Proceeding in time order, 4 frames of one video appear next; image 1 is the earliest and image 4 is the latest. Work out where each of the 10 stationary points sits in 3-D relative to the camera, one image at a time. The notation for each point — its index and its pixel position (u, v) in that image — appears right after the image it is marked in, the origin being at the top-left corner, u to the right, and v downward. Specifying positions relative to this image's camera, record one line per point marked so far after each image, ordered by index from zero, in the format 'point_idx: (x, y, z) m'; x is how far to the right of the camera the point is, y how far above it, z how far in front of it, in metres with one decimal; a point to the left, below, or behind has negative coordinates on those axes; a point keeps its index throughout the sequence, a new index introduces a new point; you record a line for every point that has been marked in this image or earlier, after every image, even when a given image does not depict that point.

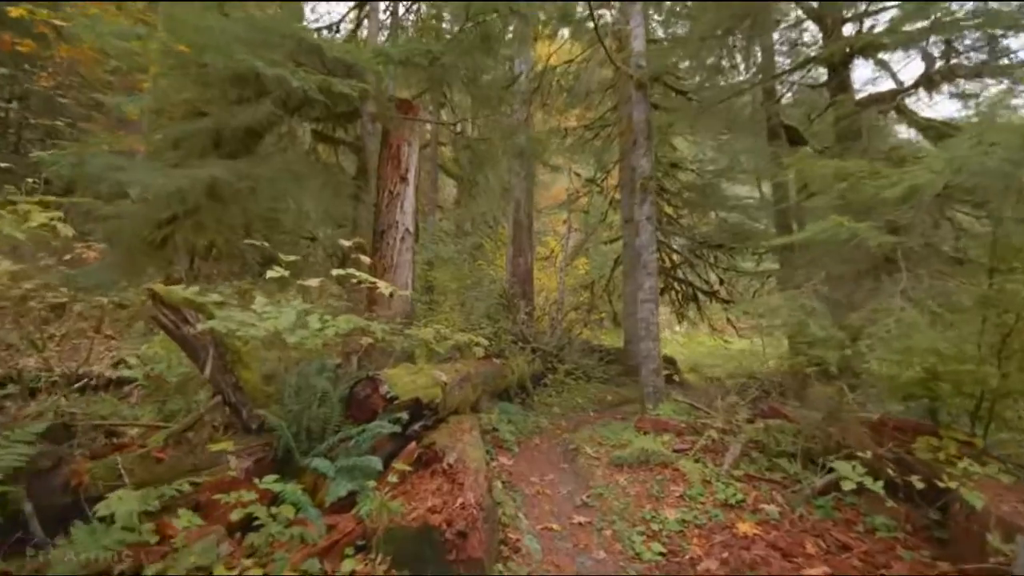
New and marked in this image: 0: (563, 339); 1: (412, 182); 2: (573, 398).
0: (+1.7, -1.7, +16.0) m
1: (-2.2, +2.3, +10.6) m
2: (+1.5, -2.8, +12.5) m
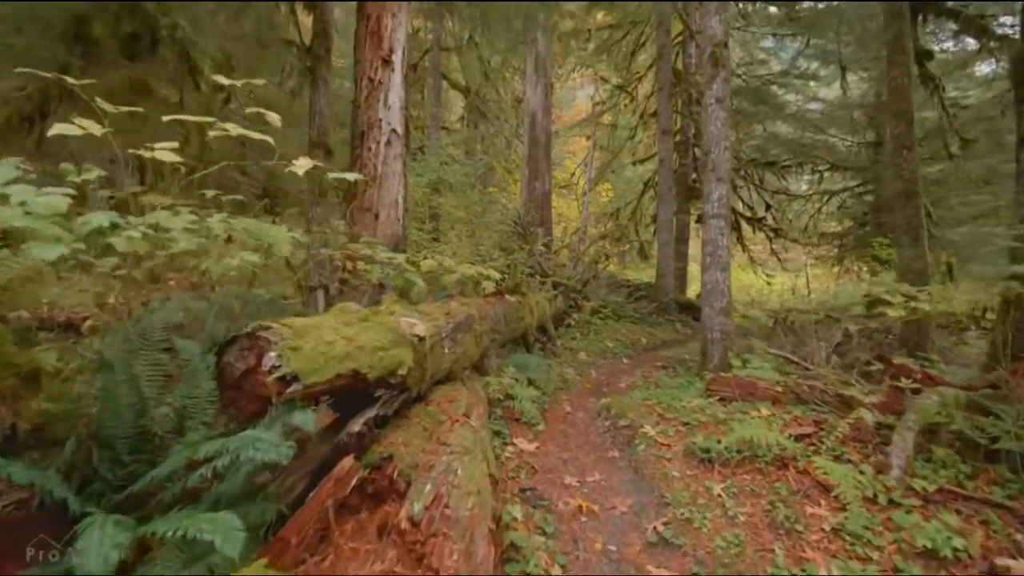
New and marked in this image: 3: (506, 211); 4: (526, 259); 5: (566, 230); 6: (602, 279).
0: (+2.1, +0.4, +13.8) m
1: (-1.9, +3.7, +8.1) m
2: (+1.9, -1.1, +10.5) m
3: (-0.2, +2.4, +15.2) m
4: (+0.3, +0.6, +11.6) m
5: (+2.1, +2.2, +18.8) m
6: (+2.8, +0.3, +14.9) m
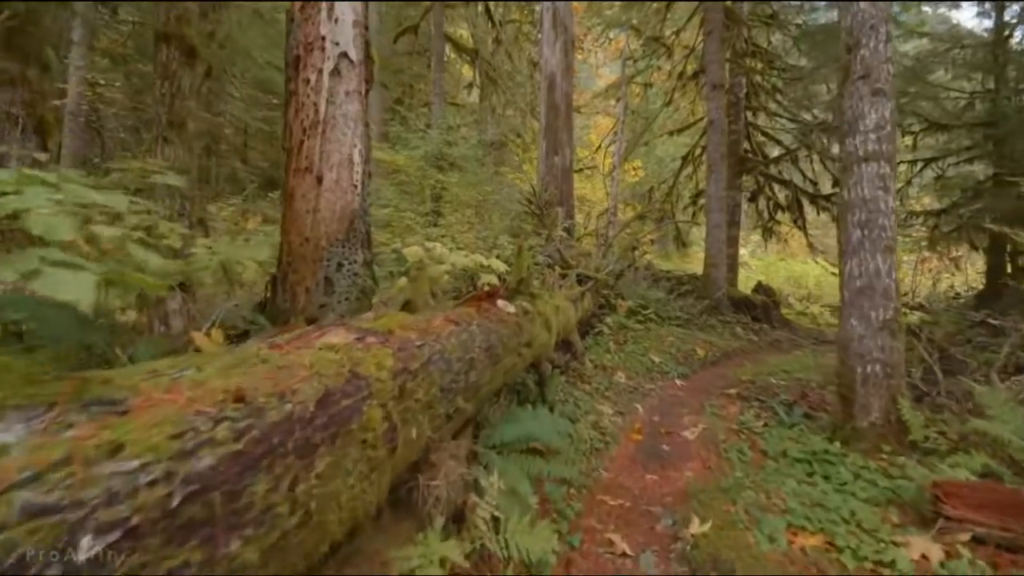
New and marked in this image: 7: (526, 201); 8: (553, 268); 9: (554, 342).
0: (+2.4, +0.6, +11.1) m
1: (-1.8, +3.7, +5.5) m
2: (+2.1, -1.0, +7.8) m
3: (+0.2, +2.6, +12.5) m
4: (+0.5, +0.7, +8.9) m
5: (+2.6, +2.5, +16.0) m
6: (+3.1, +0.5, +12.2) m
7: (+0.3, +2.2, +12.2) m
8: (+0.7, +0.4, +8.6) m
9: (+0.5, -0.6, +6.2) m
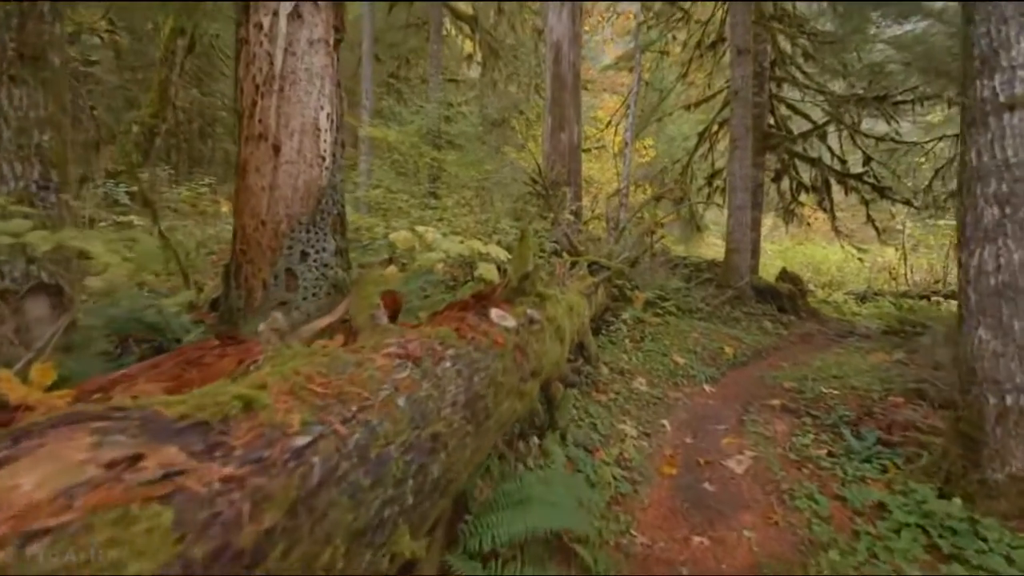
0: (+2.5, +0.8, +10.0) m
1: (-1.8, +3.7, +4.4) m
2: (+2.1, -0.9, +6.8) m
3: (+0.3, +2.8, +11.5) m
4: (+0.6, +0.9, +7.9) m
5: (+2.7, +2.9, +14.9) m
6: (+3.2, +0.7, +11.1) m
7: (+0.4, +2.4, +11.1) m
8: (+0.8, +0.5, +7.6) m
9: (+0.6, -0.6, +5.2) m
